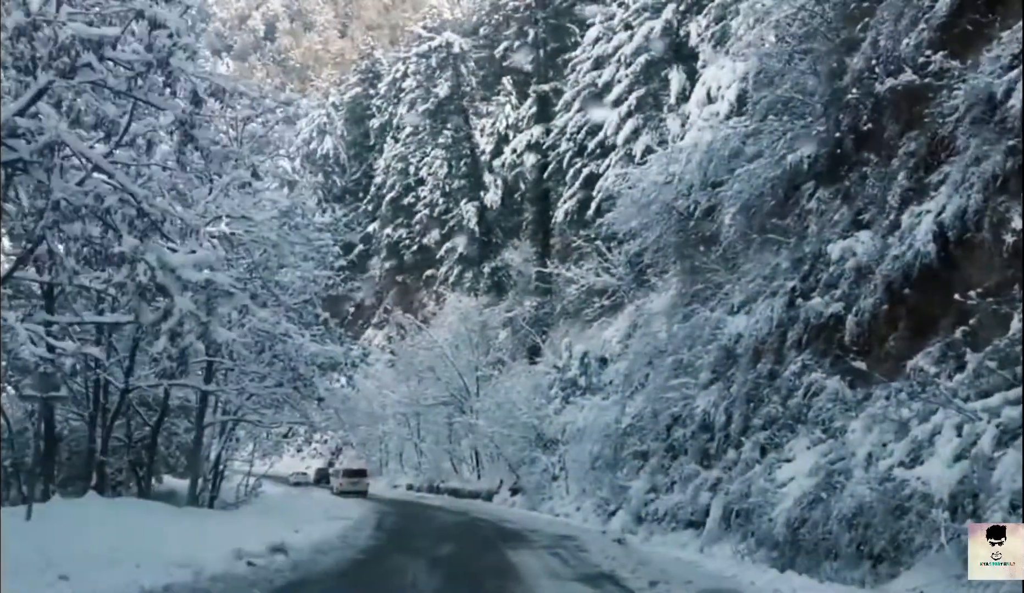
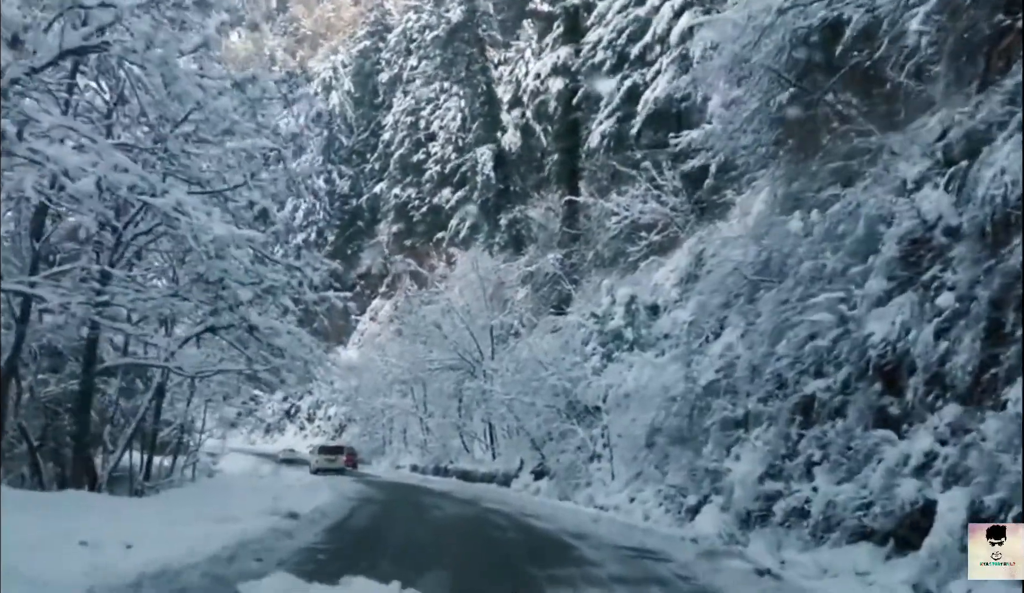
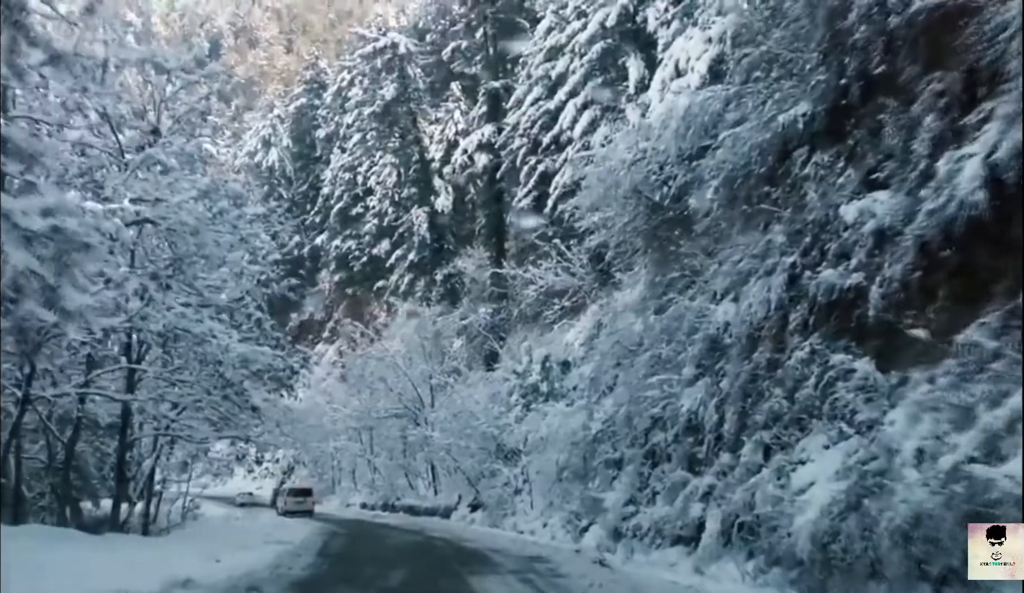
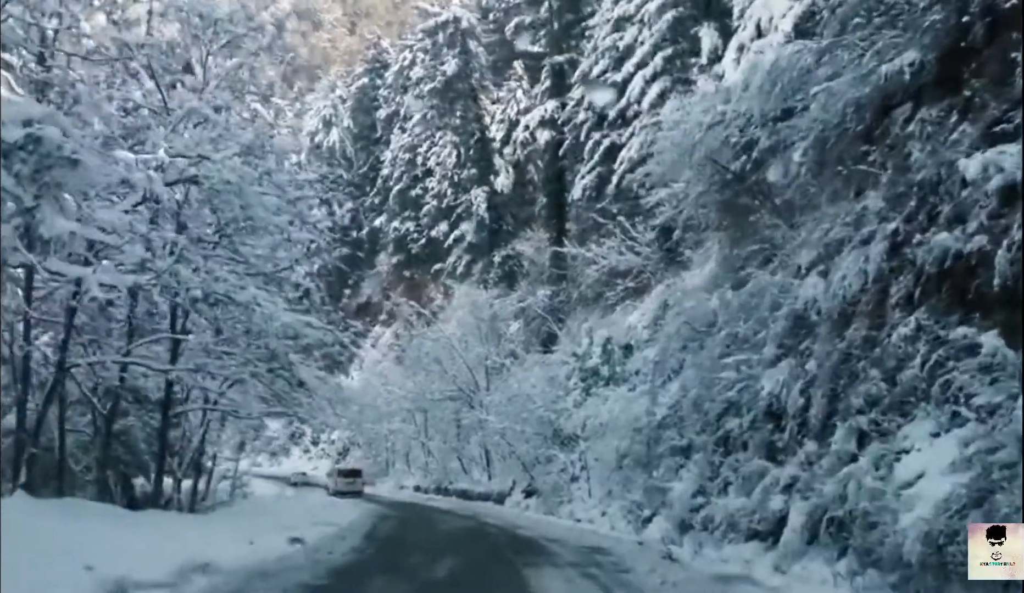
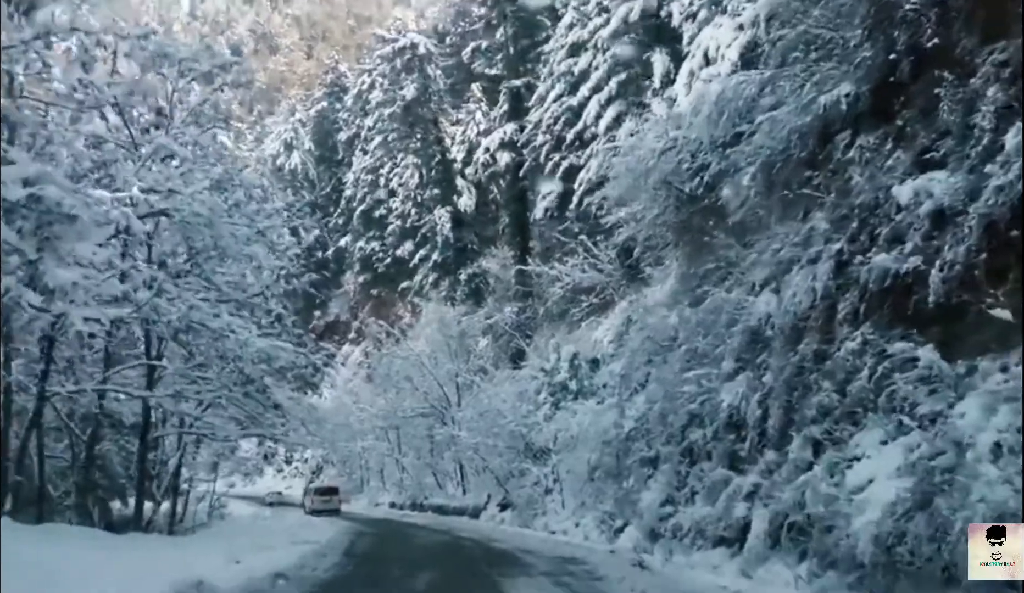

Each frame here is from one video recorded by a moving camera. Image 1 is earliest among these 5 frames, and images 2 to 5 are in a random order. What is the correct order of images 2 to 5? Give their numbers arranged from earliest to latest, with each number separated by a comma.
3, 5, 4, 2
